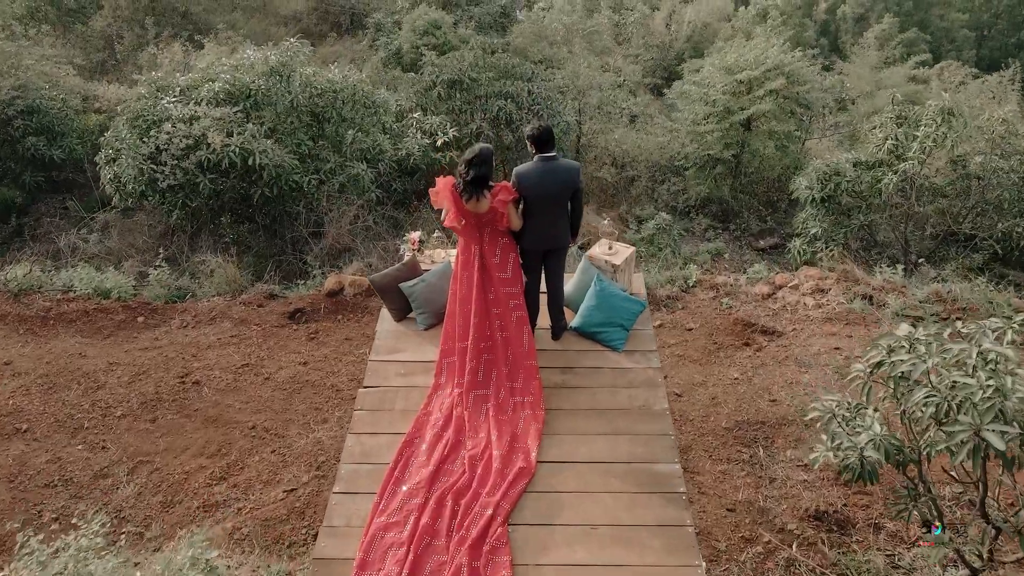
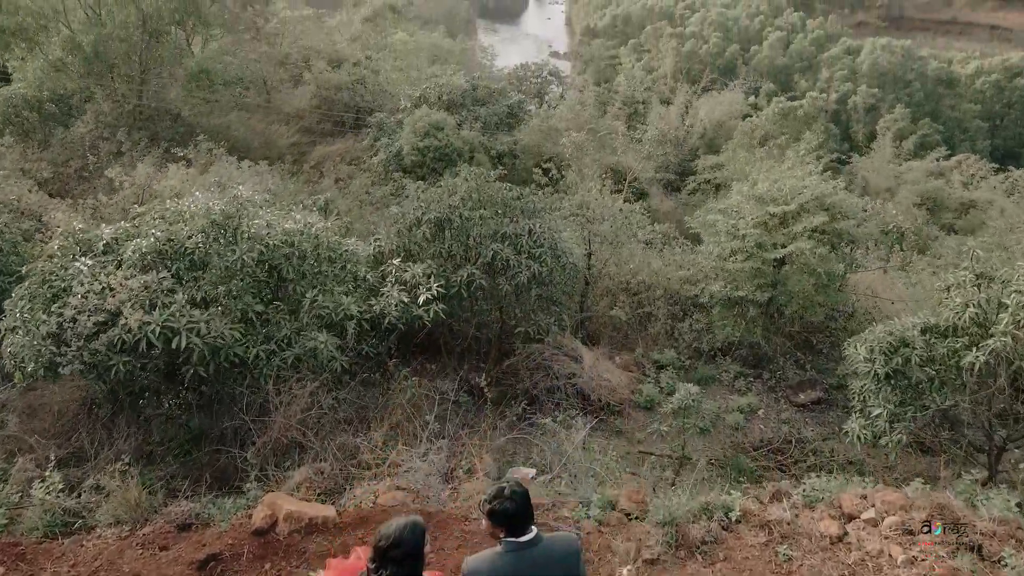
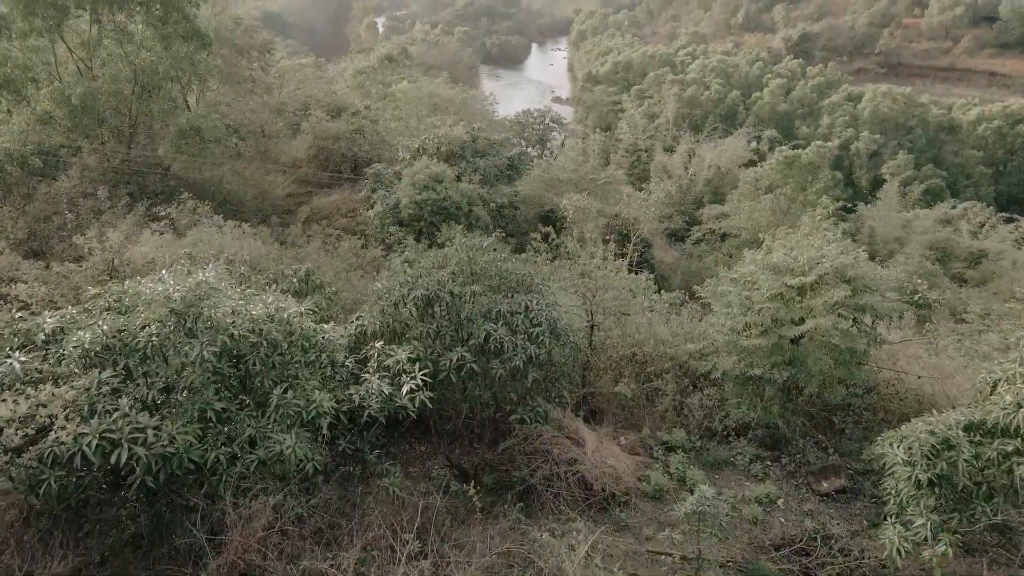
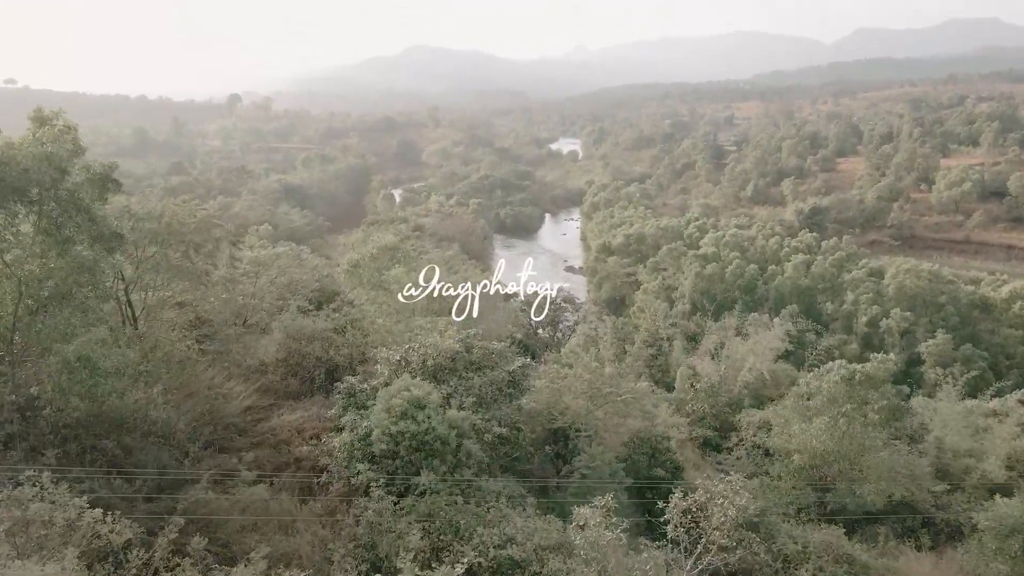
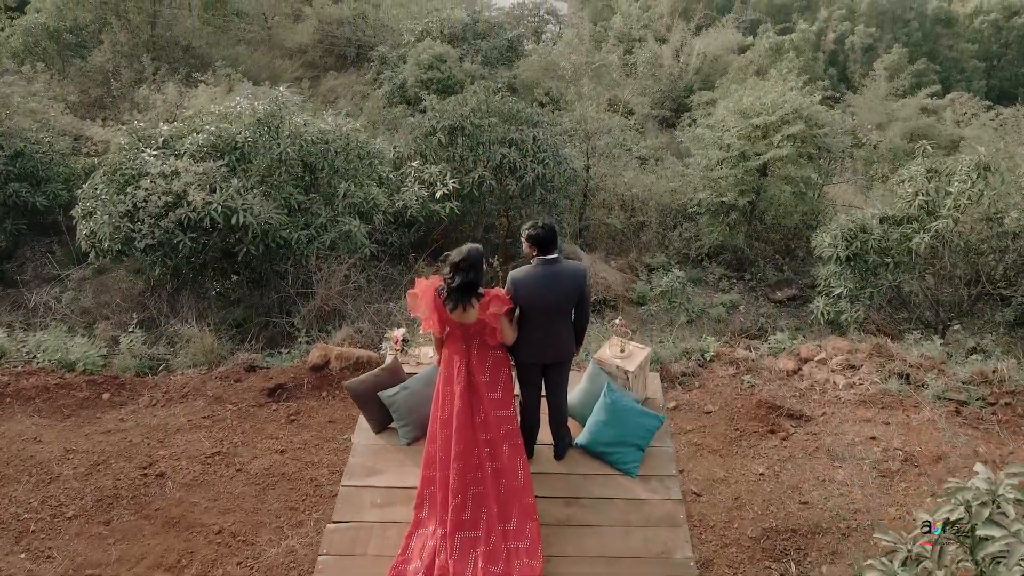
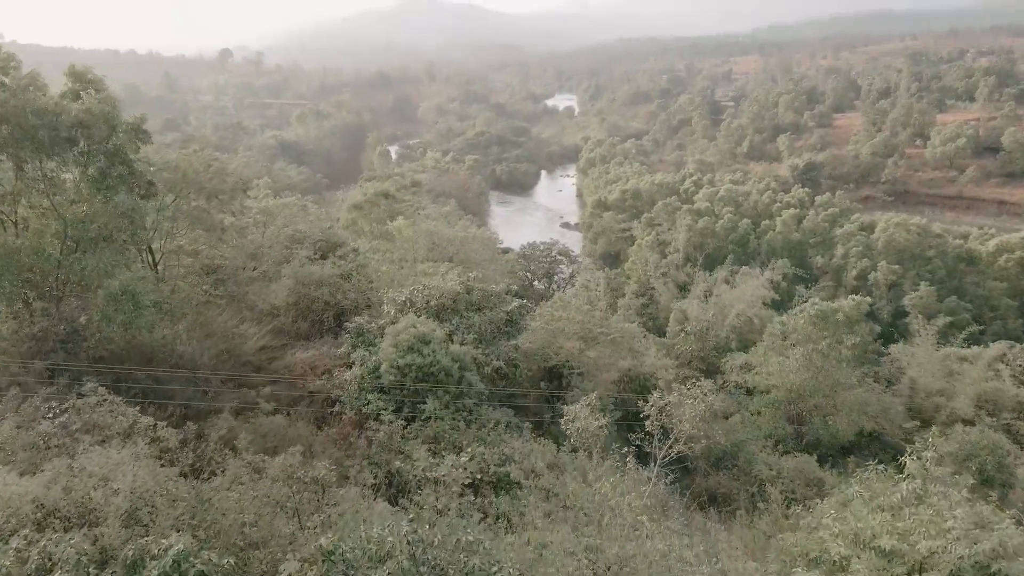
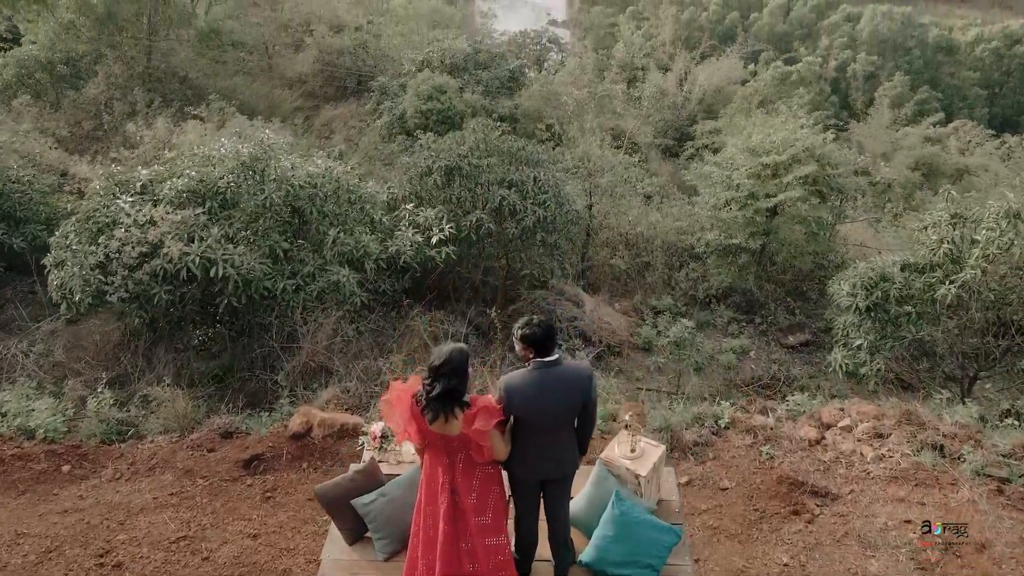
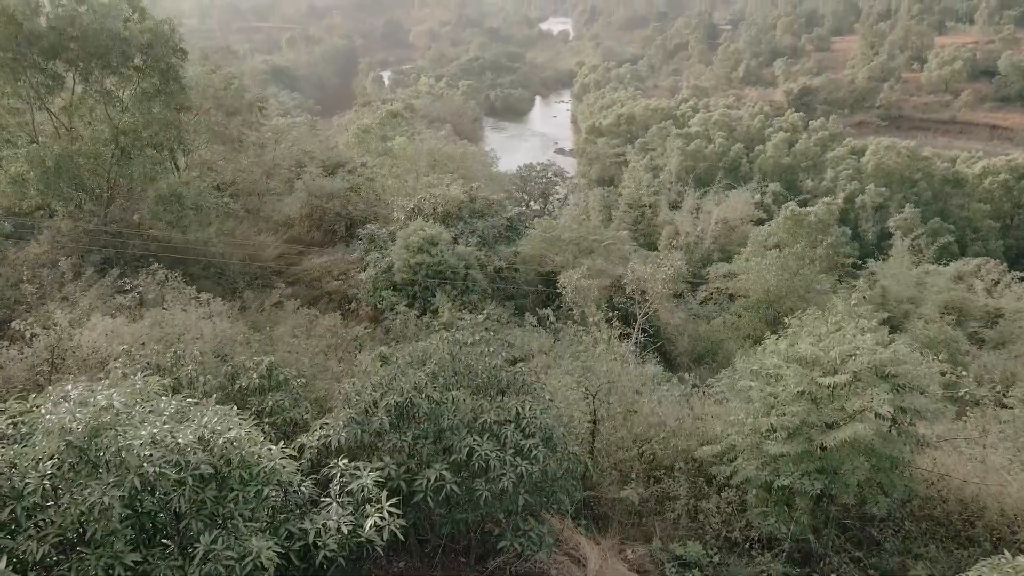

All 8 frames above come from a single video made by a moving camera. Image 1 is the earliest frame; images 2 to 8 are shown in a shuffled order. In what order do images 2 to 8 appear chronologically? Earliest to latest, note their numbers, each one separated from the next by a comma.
5, 7, 2, 3, 8, 6, 4
